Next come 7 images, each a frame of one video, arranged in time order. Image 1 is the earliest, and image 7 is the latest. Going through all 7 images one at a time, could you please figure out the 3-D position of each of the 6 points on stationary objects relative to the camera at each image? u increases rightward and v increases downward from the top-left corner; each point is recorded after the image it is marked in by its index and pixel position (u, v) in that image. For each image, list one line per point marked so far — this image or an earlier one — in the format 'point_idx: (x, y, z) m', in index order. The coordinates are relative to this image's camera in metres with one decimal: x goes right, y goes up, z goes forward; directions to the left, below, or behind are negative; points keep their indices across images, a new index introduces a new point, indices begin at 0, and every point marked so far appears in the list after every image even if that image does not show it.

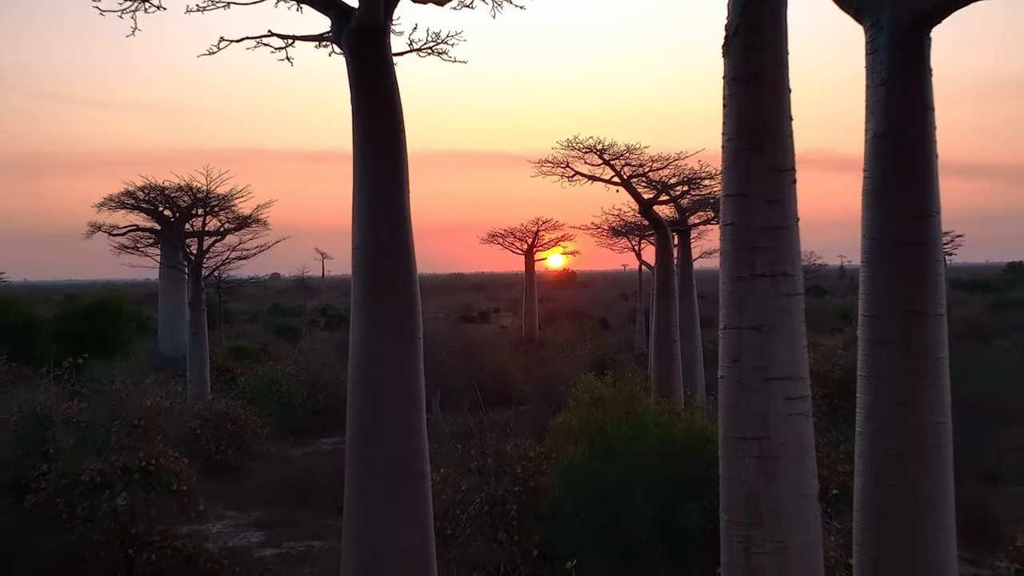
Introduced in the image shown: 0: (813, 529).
0: (+0.9, -0.7, +2.3) m
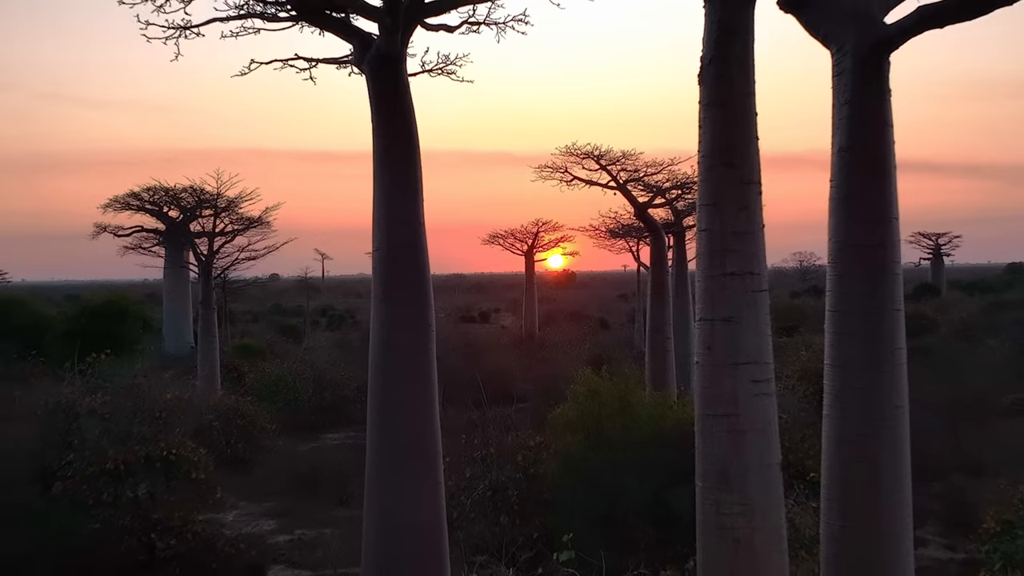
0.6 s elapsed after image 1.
0: (+0.9, -0.7, +2.7) m
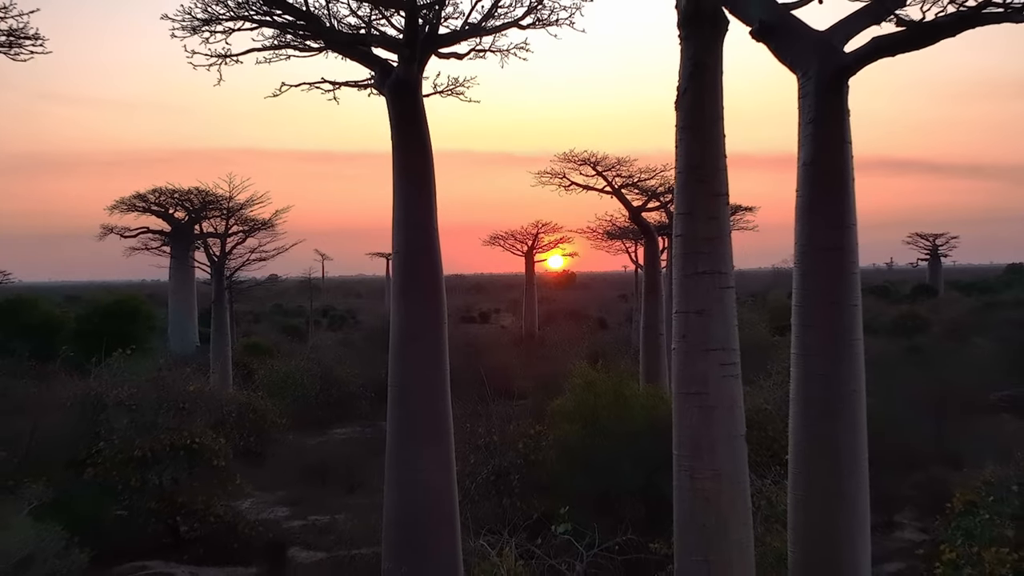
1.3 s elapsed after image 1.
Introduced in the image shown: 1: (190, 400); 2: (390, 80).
0: (+0.9, -0.7, +3.2) m
1: (-3.6, -1.3, +8.5) m
2: (-0.7, +1.1, +4.1) m
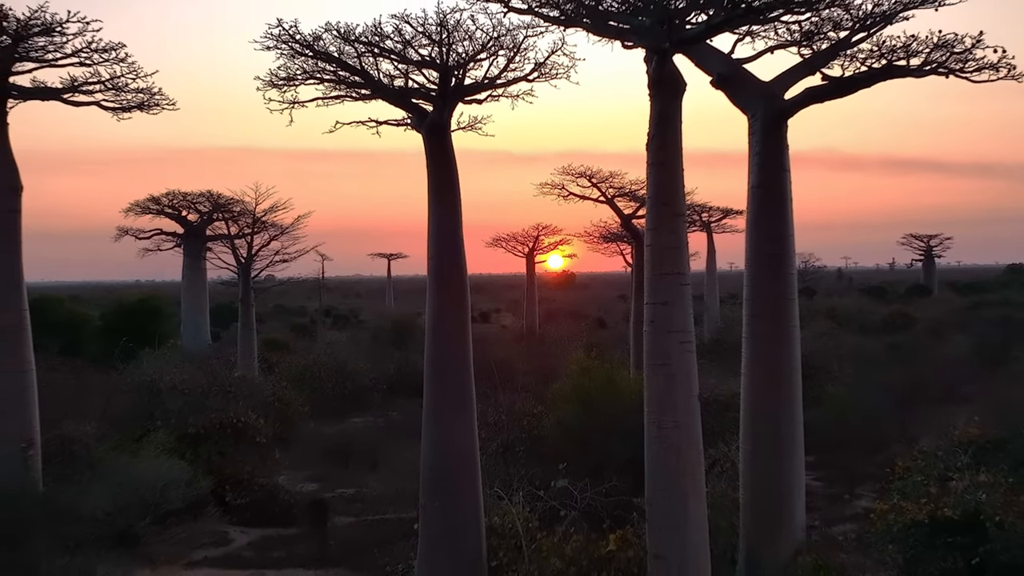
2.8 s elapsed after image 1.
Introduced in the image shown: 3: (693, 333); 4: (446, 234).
0: (+1.0, -0.7, +4.3) m
1: (-3.5, -1.3, +9.6) m
2: (-0.6, +1.1, +5.3) m
3: (+1.0, -0.2, +4.3) m
4: (-0.4, +0.4, +5.1) m
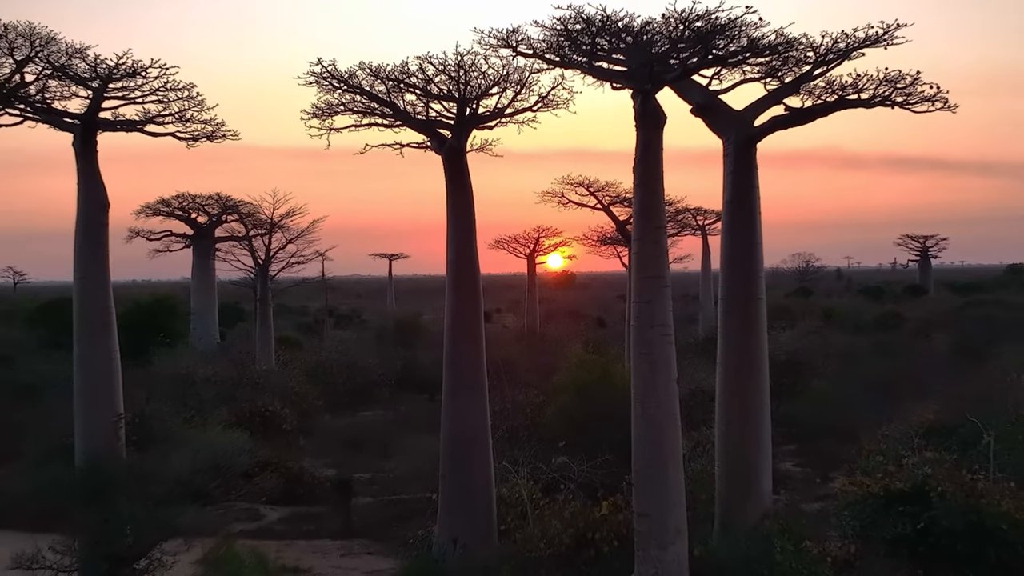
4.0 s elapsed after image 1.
0: (+1.1, -0.7, +5.1) m
1: (-3.5, -1.3, +10.4) m
2: (-0.5, +1.1, +6.1) m
3: (+1.1, -0.3, +5.2) m
4: (-0.4, +0.3, +6.0) m
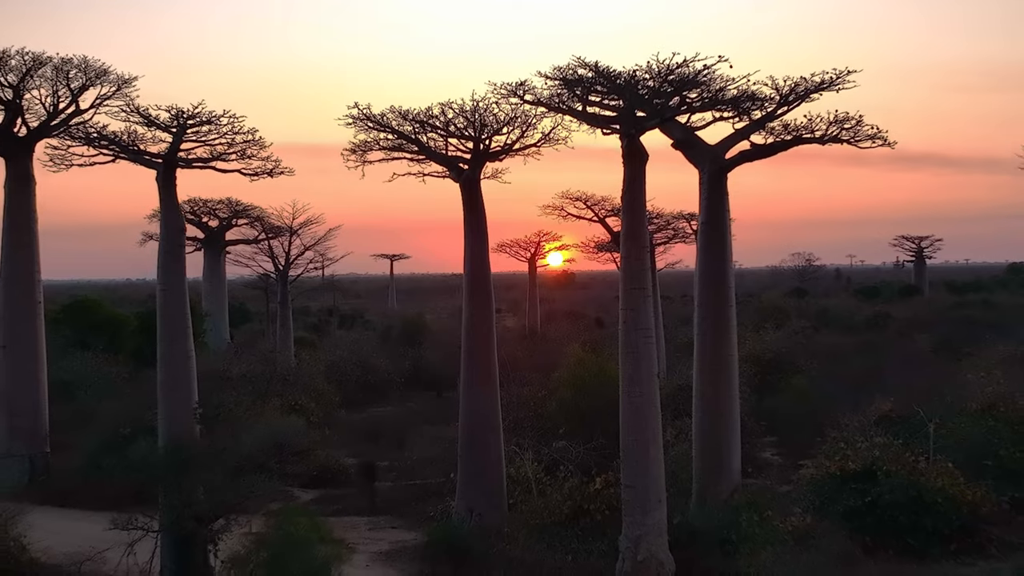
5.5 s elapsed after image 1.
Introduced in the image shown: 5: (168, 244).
0: (+1.1, -0.8, +6.2) m
1: (-3.4, -1.4, +11.5) m
2: (-0.5, +1.0, +7.2) m
3: (+1.1, -0.3, +6.3) m
4: (-0.3, +0.3, +7.1) m
5: (-2.8, +0.4, +6.4) m
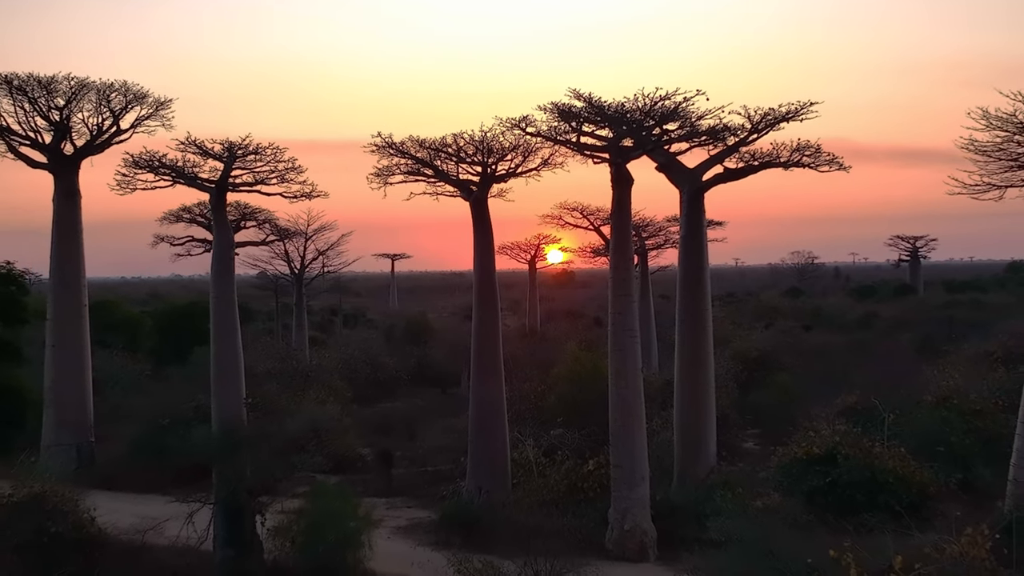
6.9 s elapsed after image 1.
0: (+1.2, -0.8, +7.2) m
1: (-3.4, -1.4, +12.5) m
2: (-0.4, +1.0, +8.2) m
3: (+1.2, -0.4, +7.3) m
4: (-0.3, +0.2, +8.1) m
5: (-2.8, +0.3, +7.4) m
